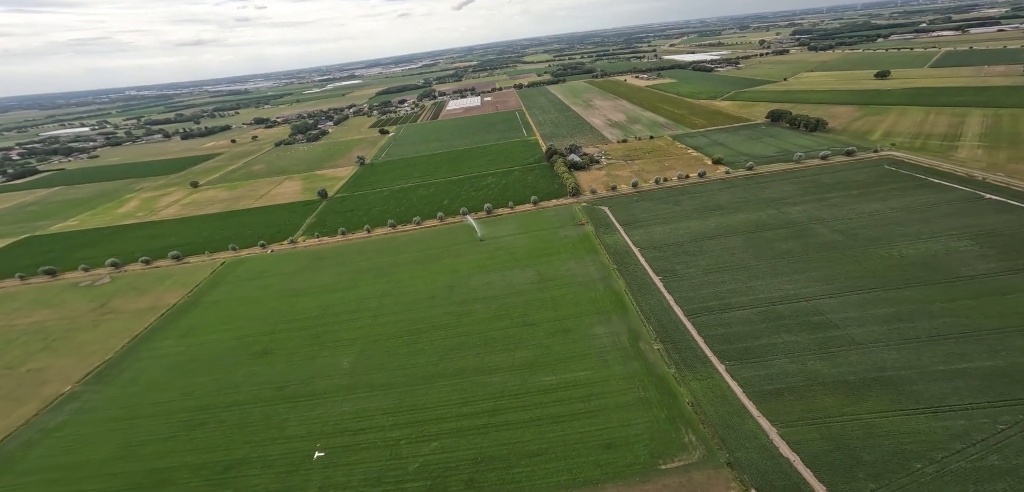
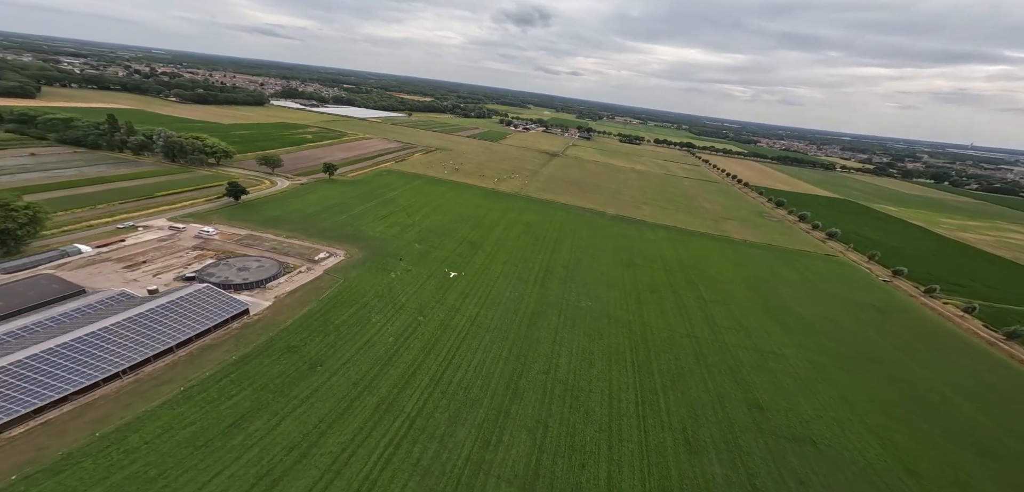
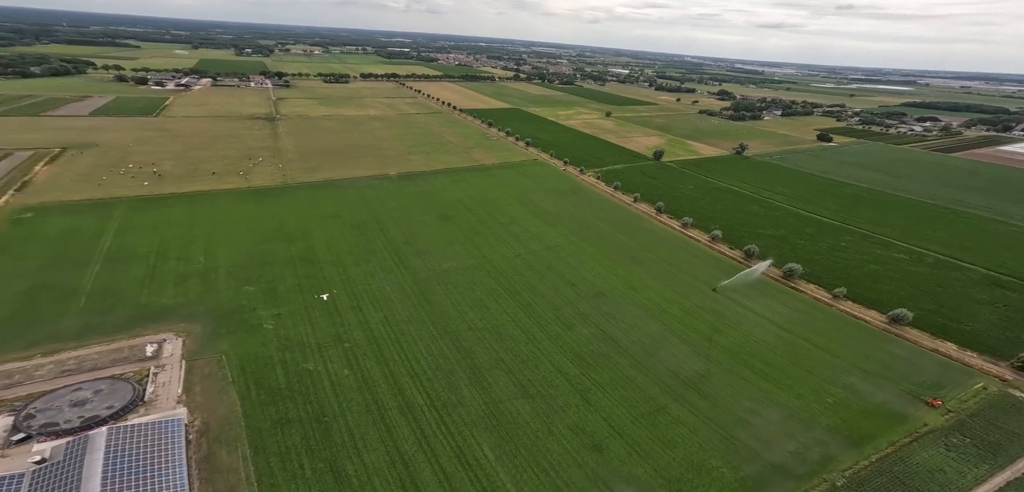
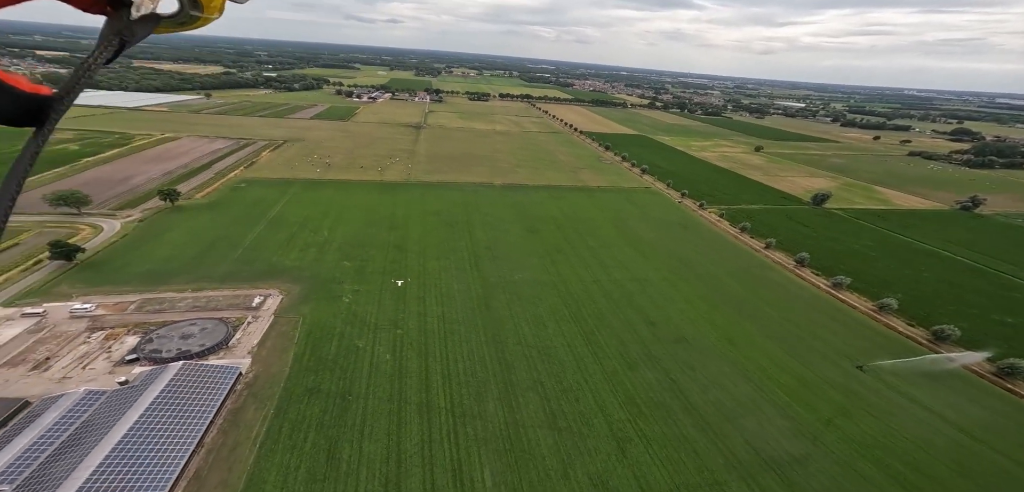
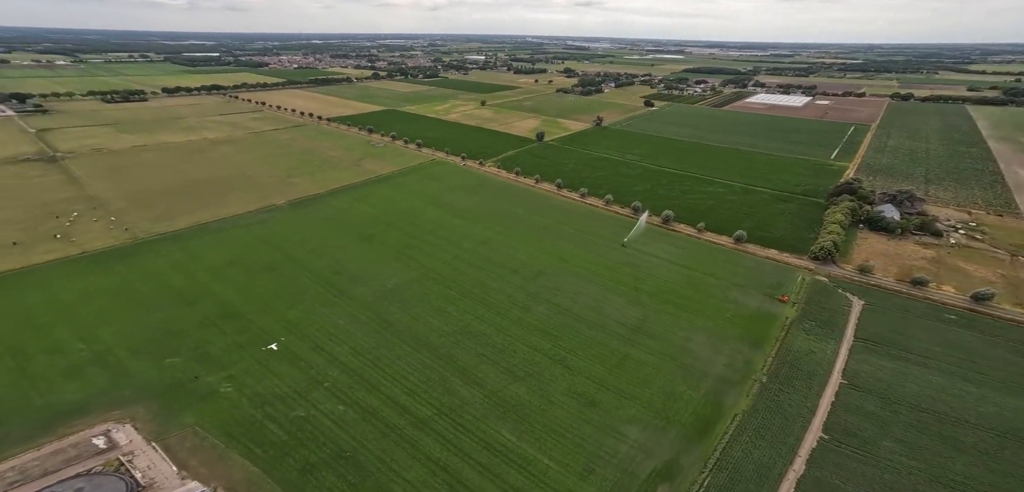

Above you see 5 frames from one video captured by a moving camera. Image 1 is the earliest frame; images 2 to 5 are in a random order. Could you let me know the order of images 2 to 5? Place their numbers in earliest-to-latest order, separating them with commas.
5, 3, 4, 2
